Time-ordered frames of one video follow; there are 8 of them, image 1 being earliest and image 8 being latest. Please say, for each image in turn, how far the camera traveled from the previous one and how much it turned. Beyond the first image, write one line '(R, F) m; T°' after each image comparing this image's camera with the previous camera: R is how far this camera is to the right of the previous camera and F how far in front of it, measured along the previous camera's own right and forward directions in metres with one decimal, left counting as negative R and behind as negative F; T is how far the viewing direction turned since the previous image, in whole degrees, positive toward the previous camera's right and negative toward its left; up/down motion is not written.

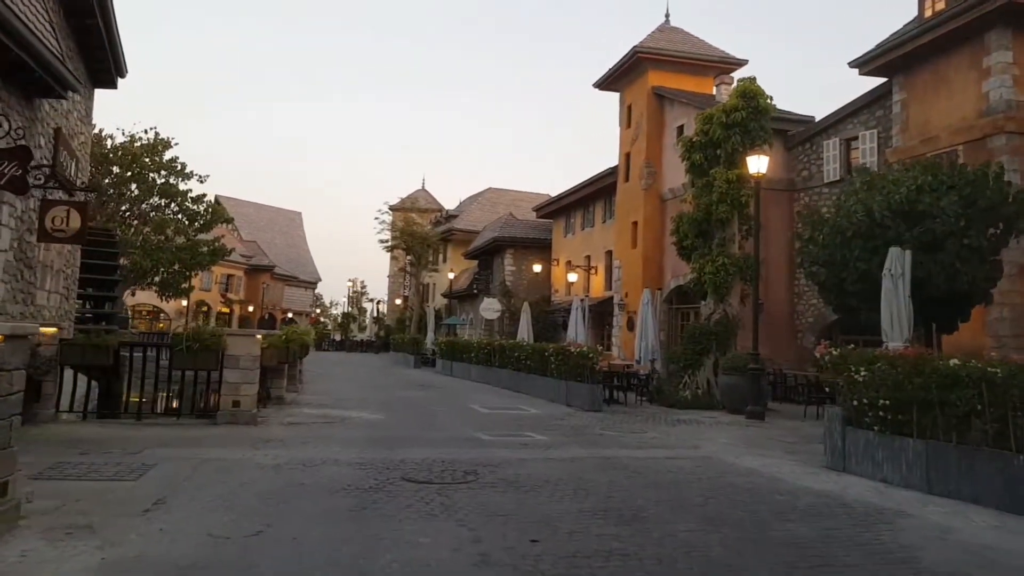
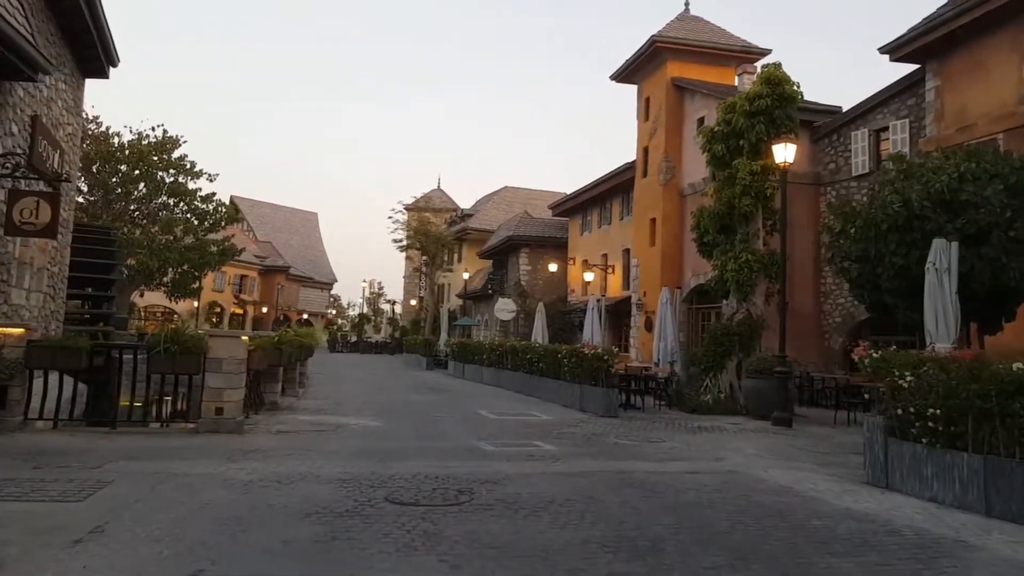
(+0.2, +0.9) m; -1°
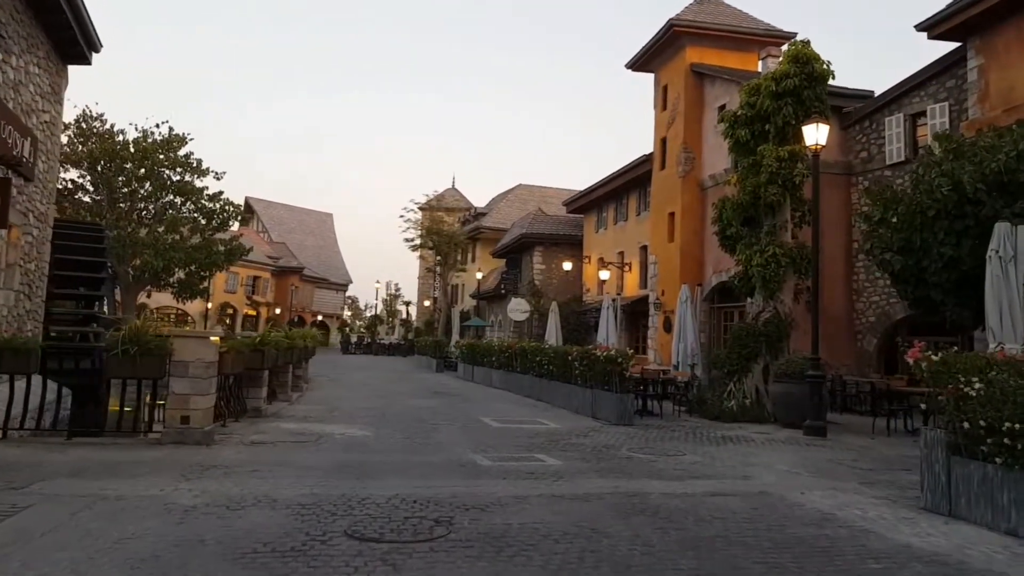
(+0.2, +1.1) m; -1°
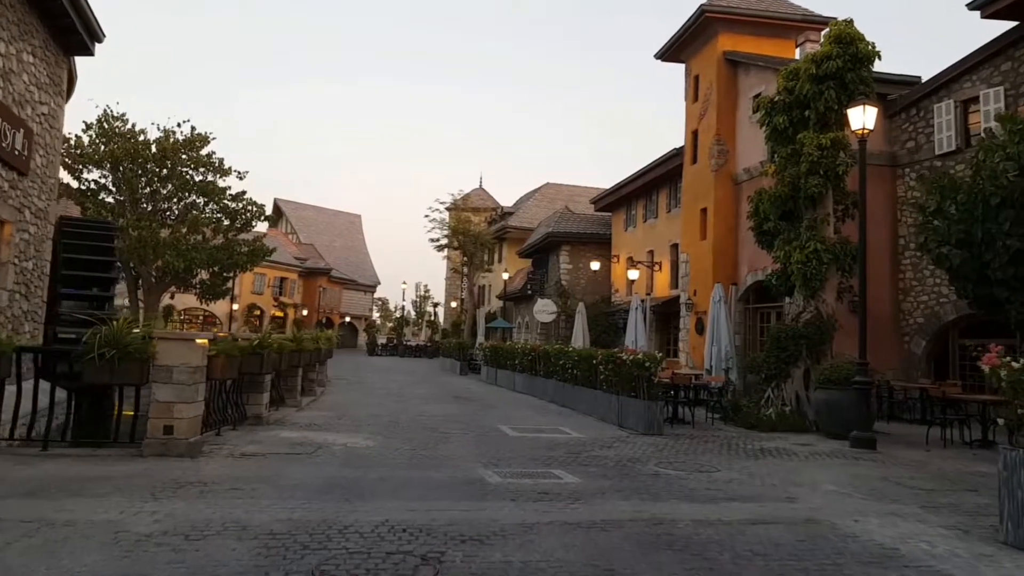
(+0.2, +0.9) m; -2°
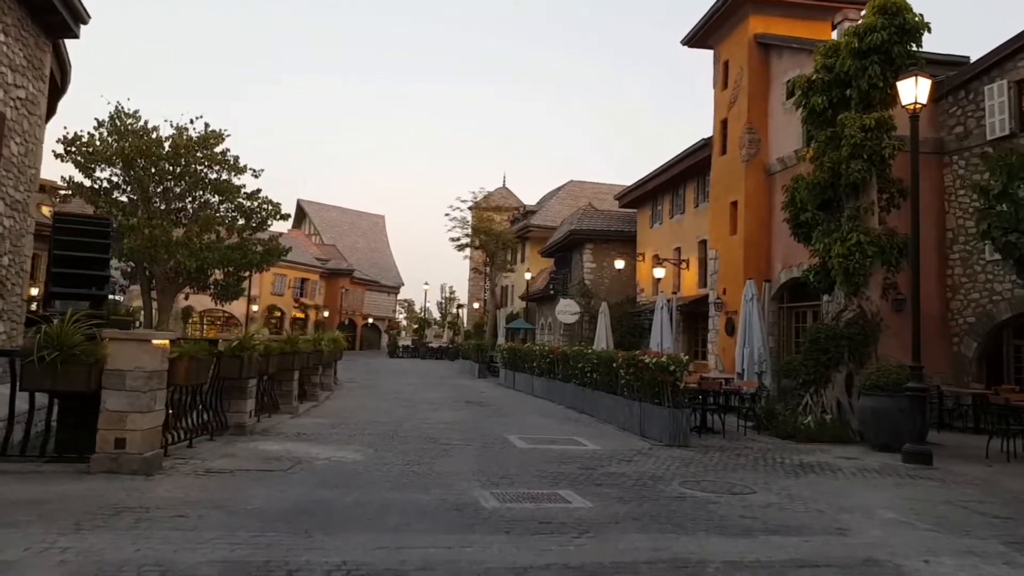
(+0.2, +1.1) m; -2°
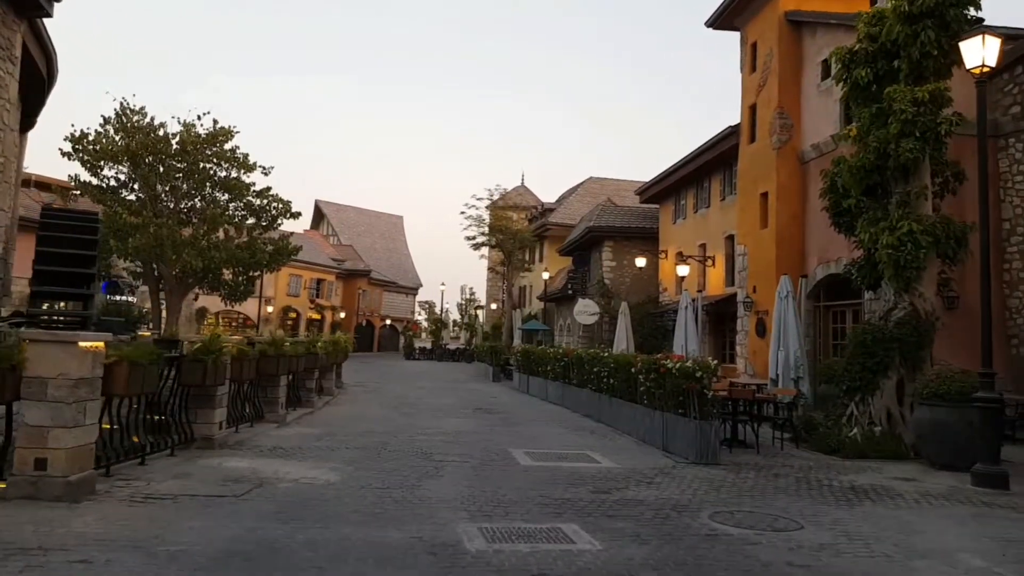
(+0.2, +1.2) m; -2°
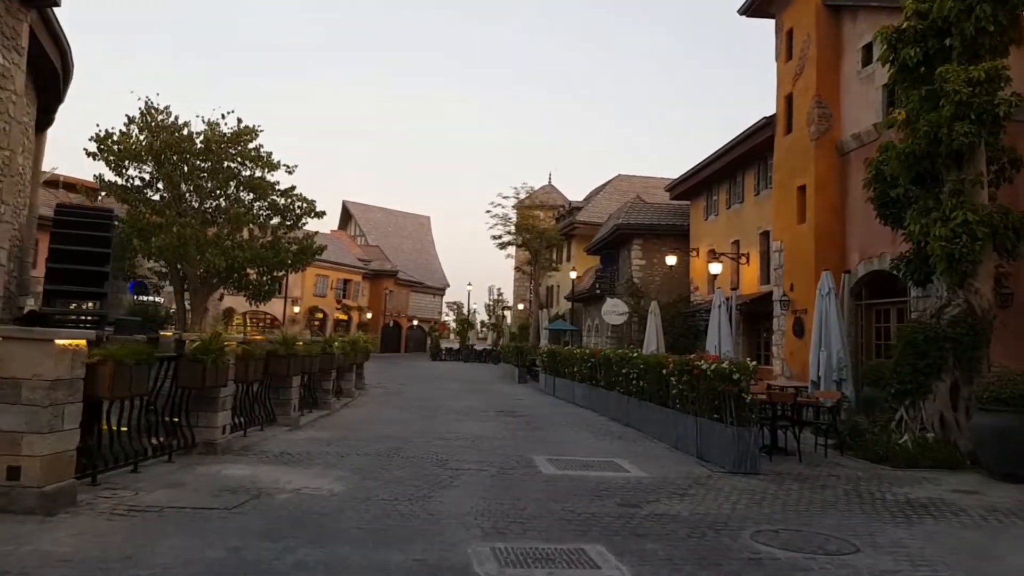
(+0.1, +0.6) m; -2°
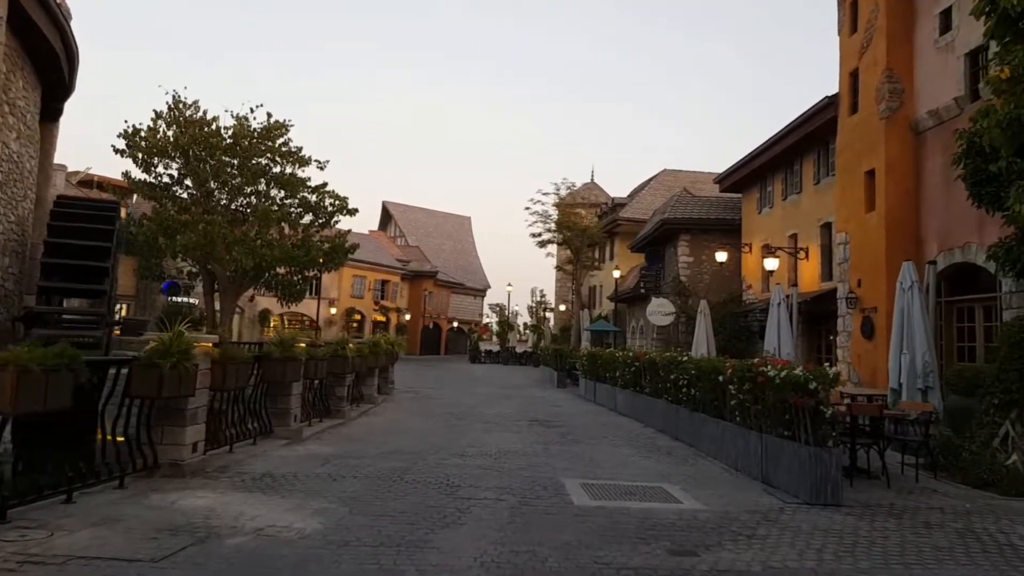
(+0.2, +1.5) m; -3°
